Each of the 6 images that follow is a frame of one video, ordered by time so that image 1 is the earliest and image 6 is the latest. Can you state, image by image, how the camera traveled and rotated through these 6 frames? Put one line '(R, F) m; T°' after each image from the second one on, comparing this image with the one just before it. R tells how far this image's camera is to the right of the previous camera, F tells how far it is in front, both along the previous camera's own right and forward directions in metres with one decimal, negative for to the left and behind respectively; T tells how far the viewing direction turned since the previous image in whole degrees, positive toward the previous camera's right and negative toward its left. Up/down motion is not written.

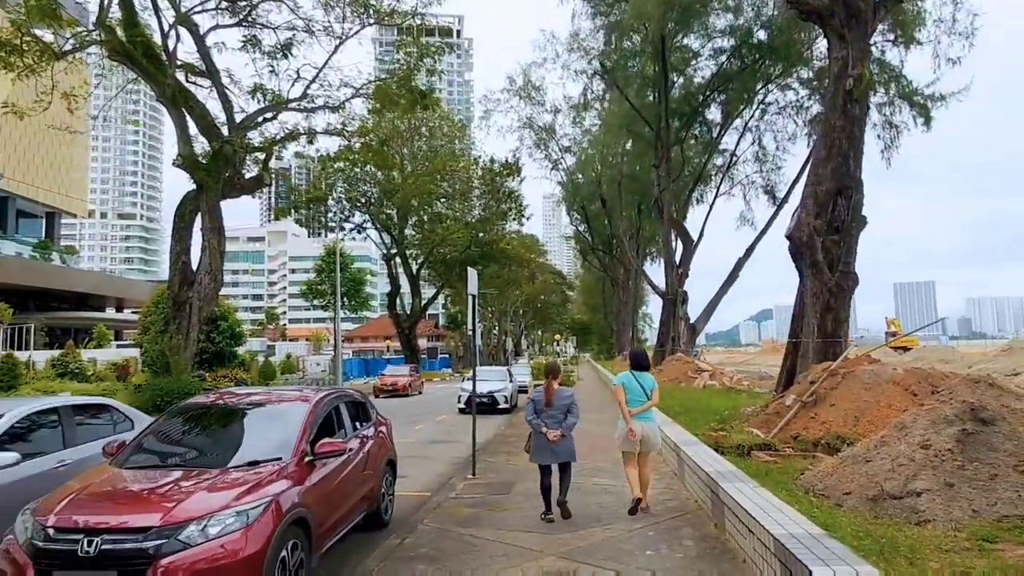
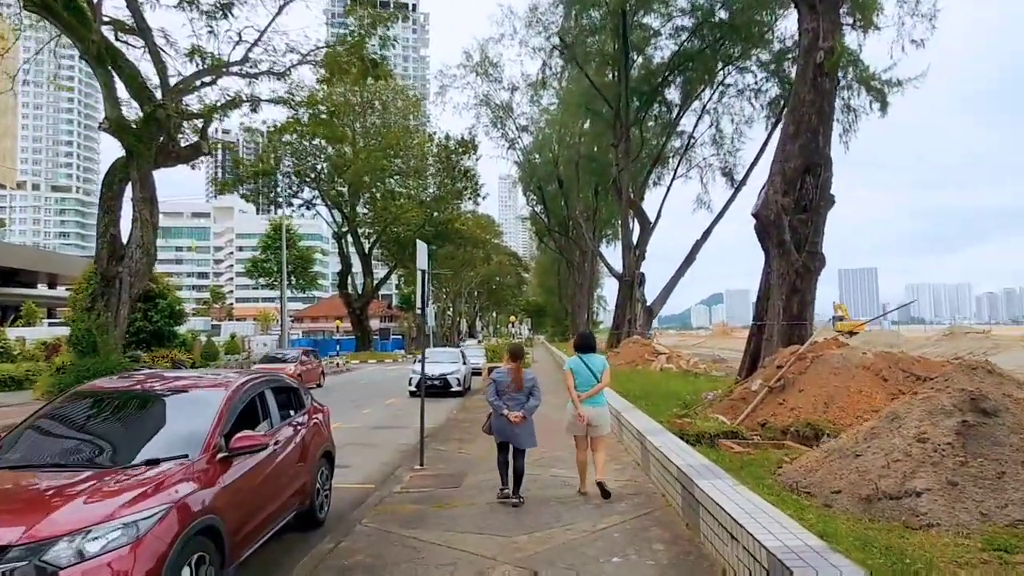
(0.0, +0.9) m; +4°
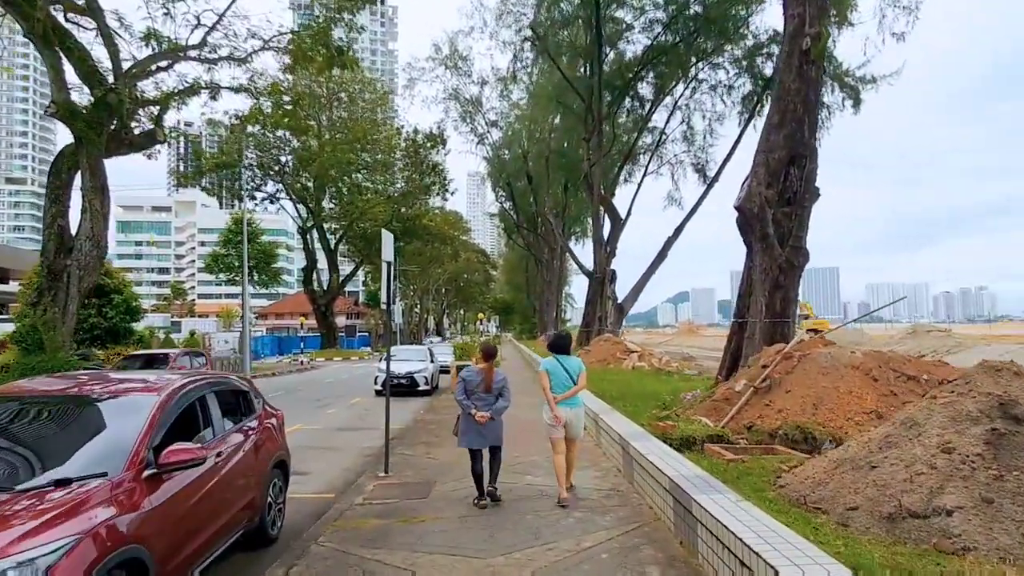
(-0.1, +0.8) m; +3°
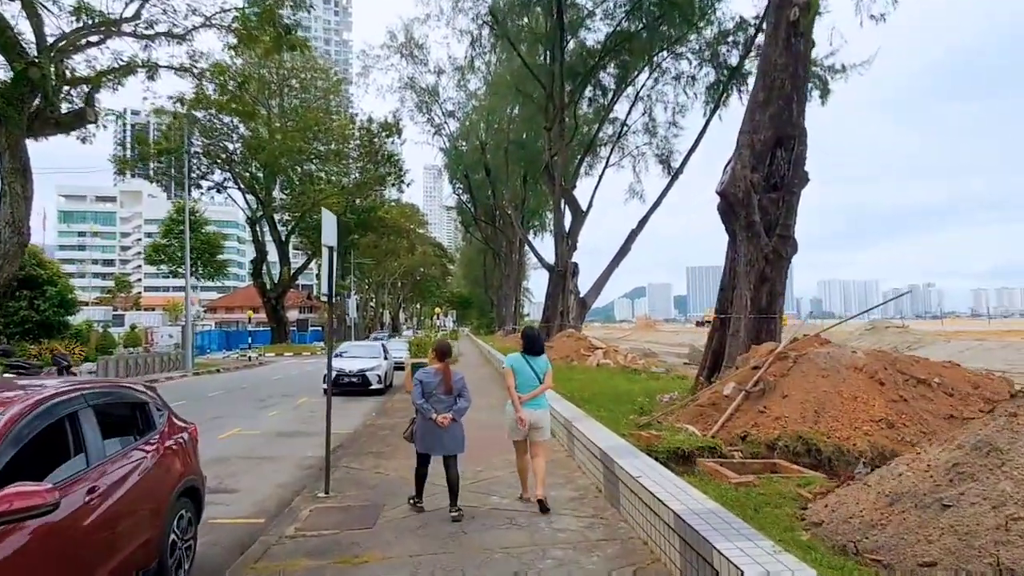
(-0.1, +1.4) m; +3°
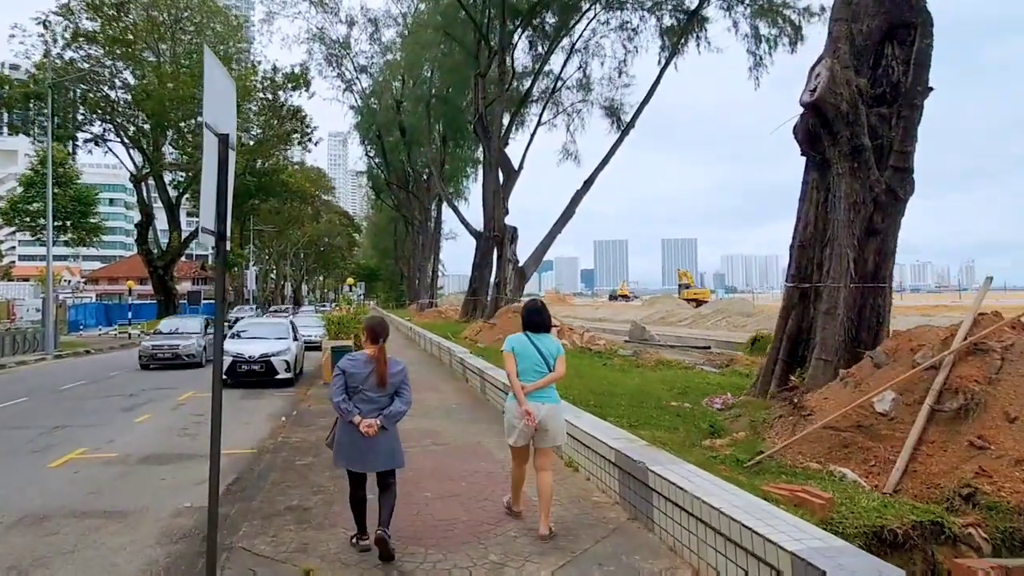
(-1.0, +4.4) m; +7°
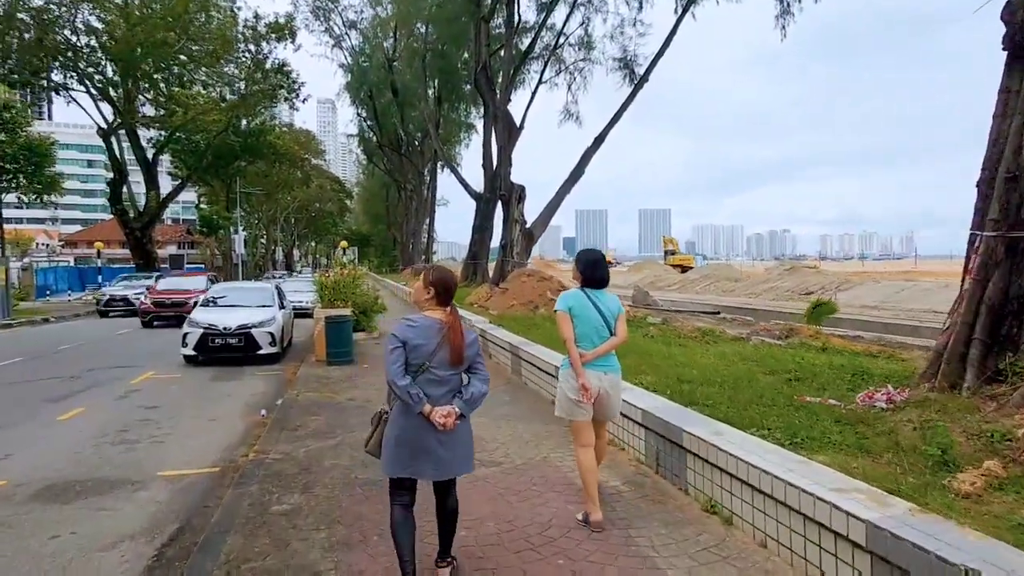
(-0.8, +3.0) m; +1°
